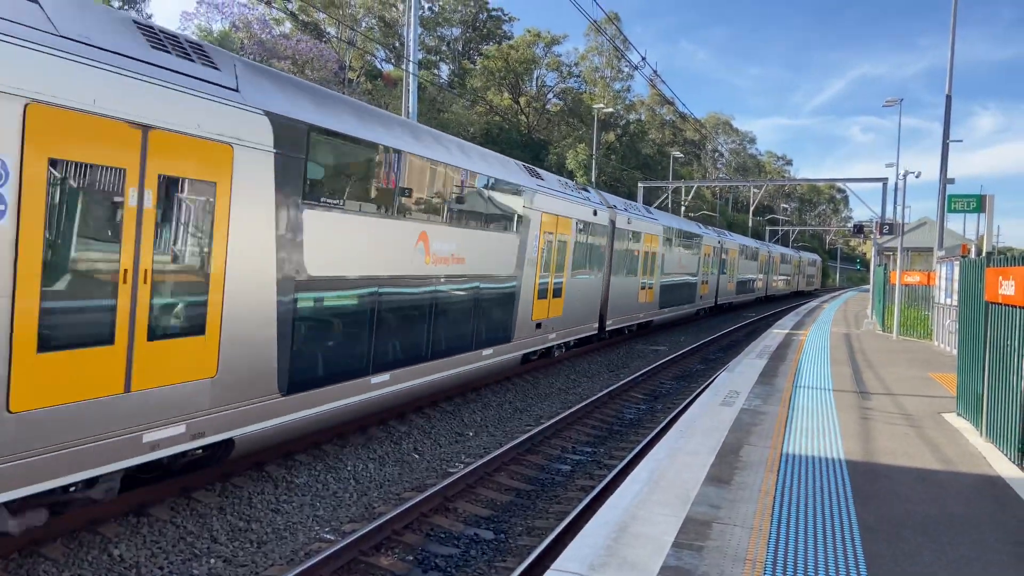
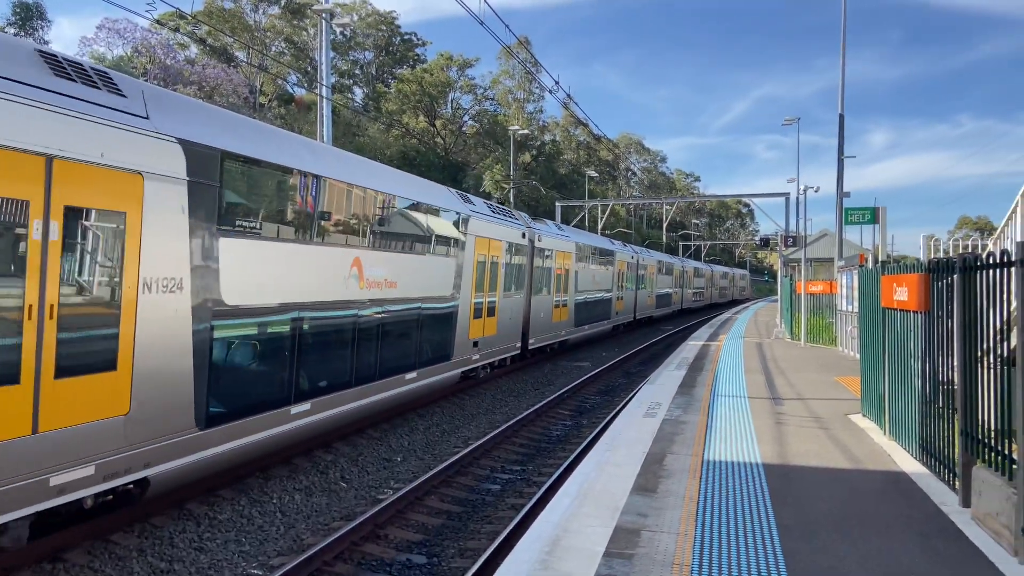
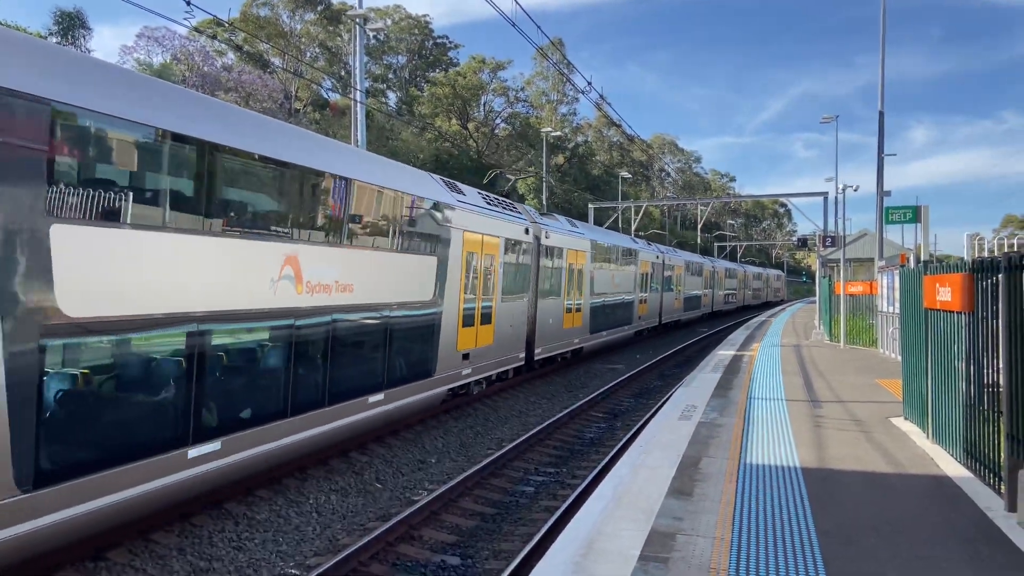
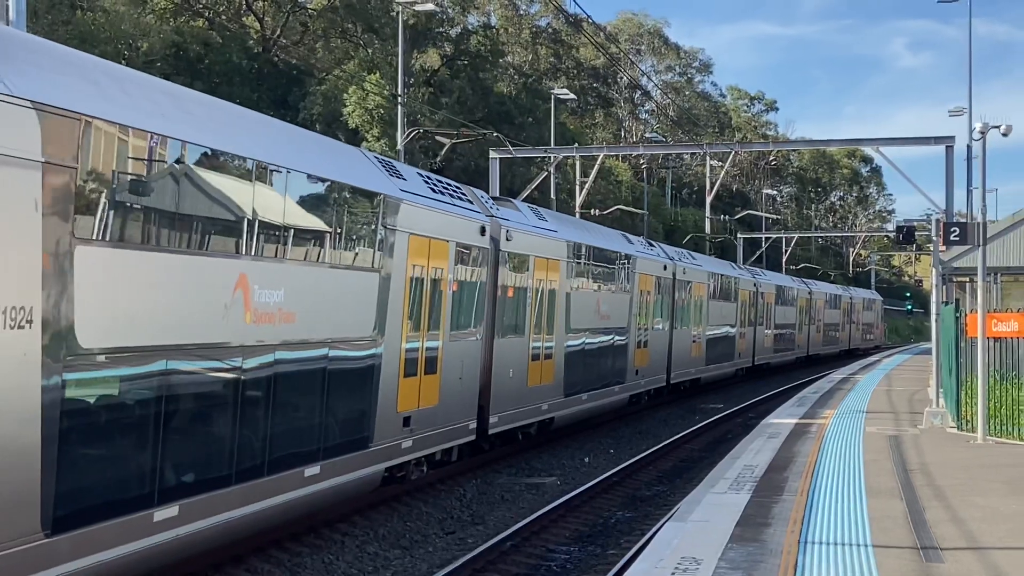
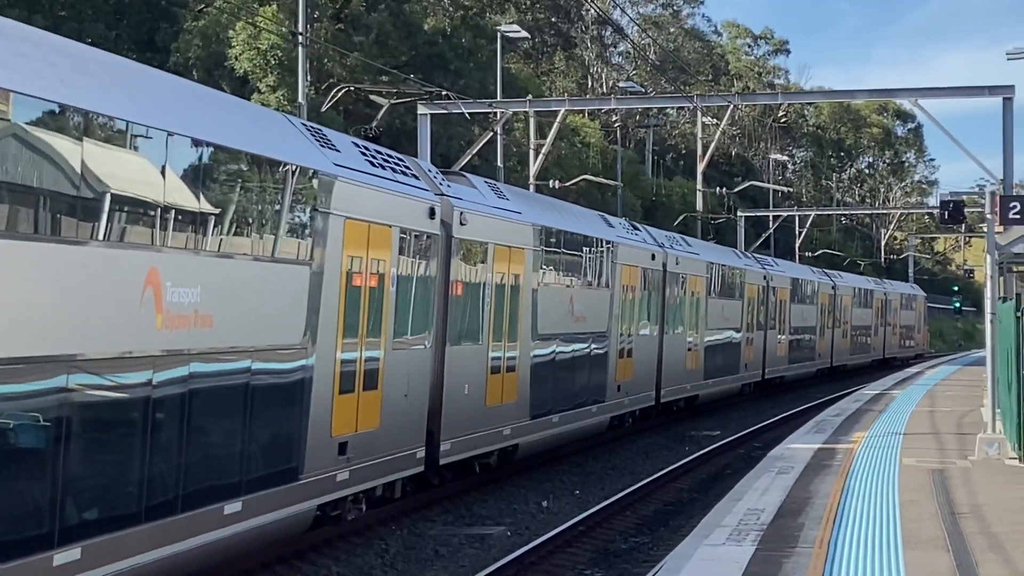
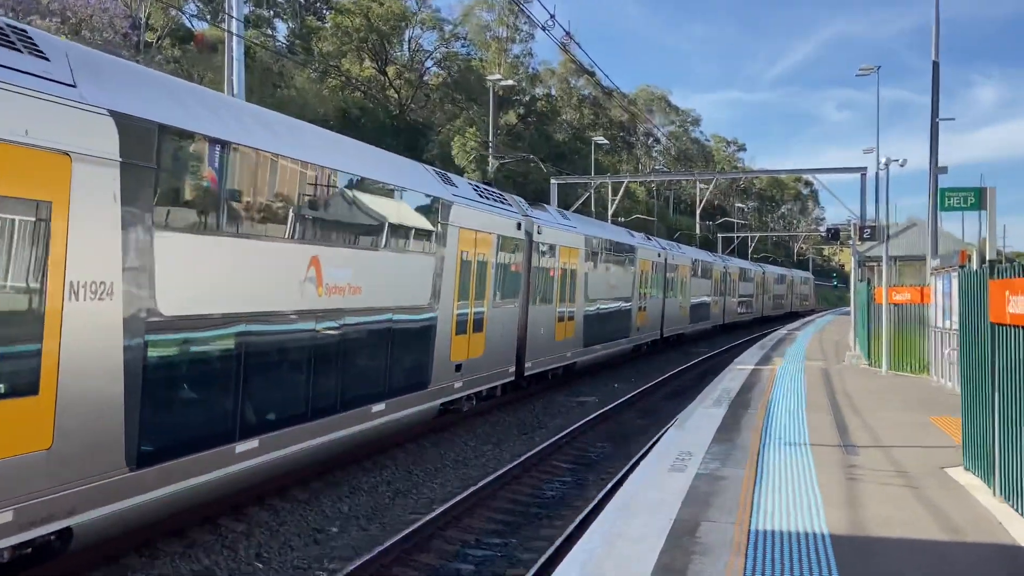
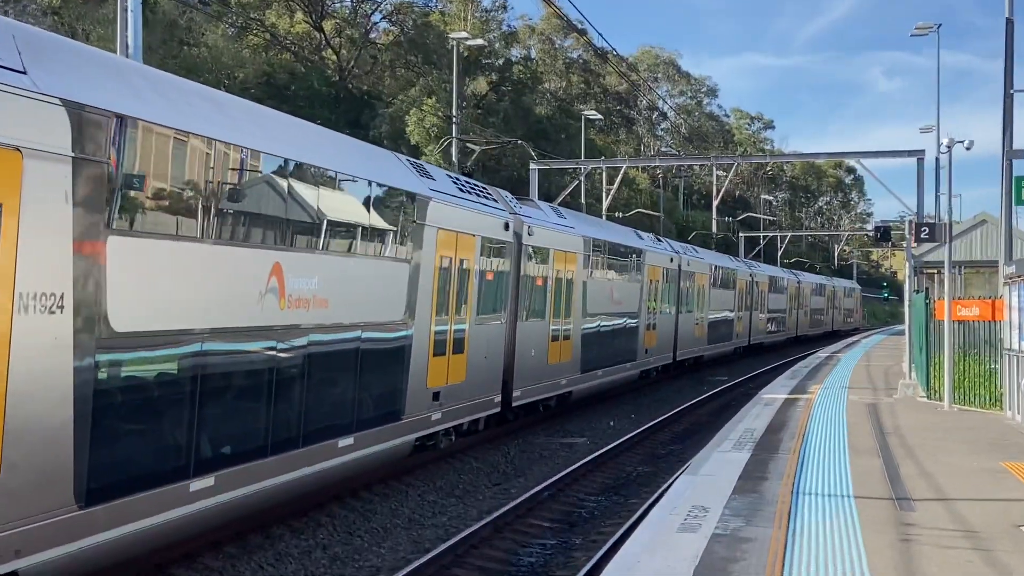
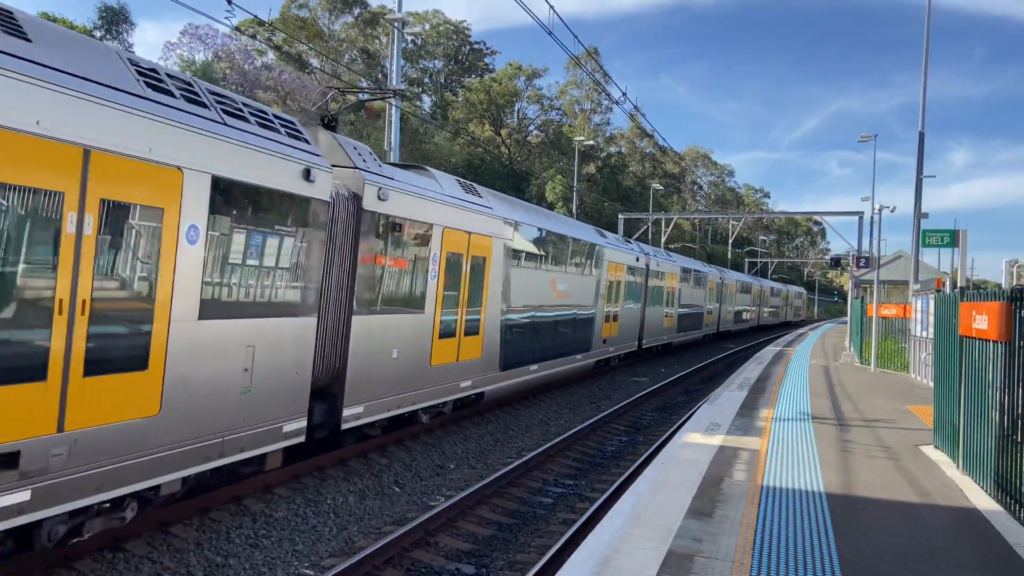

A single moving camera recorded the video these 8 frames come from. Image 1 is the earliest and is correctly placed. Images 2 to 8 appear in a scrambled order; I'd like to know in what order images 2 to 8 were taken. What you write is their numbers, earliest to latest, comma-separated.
8, 3, 2, 6, 7, 4, 5
